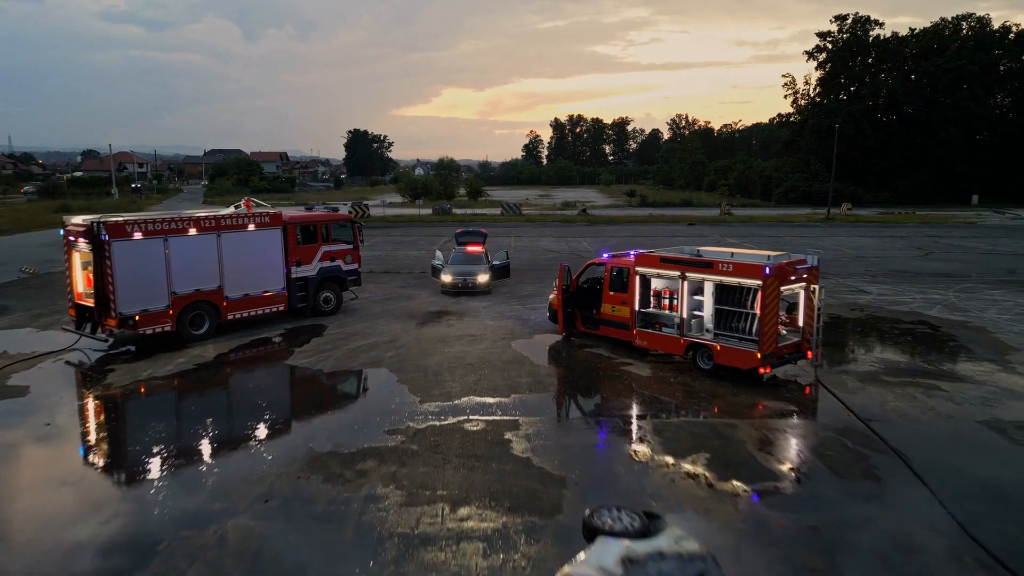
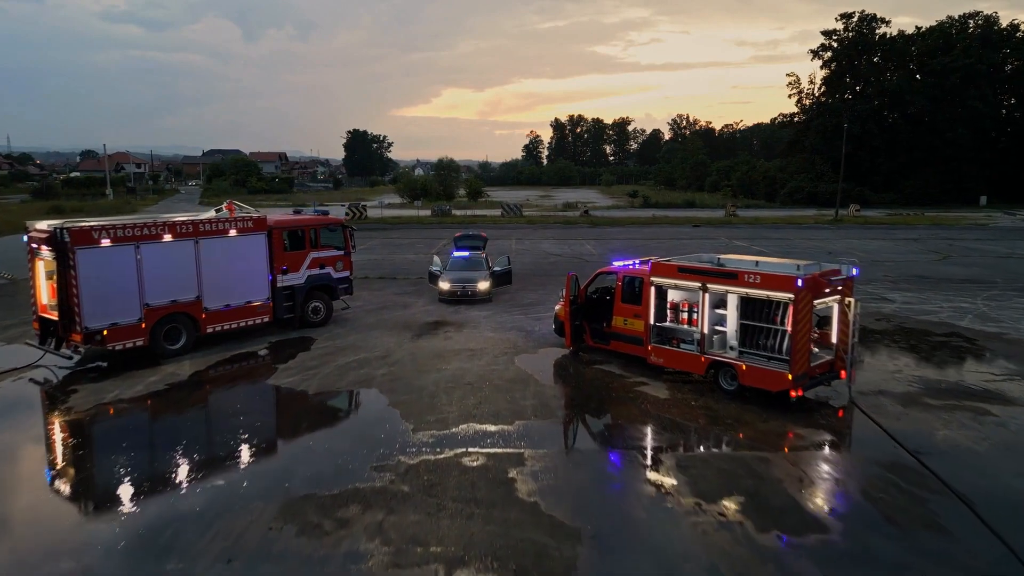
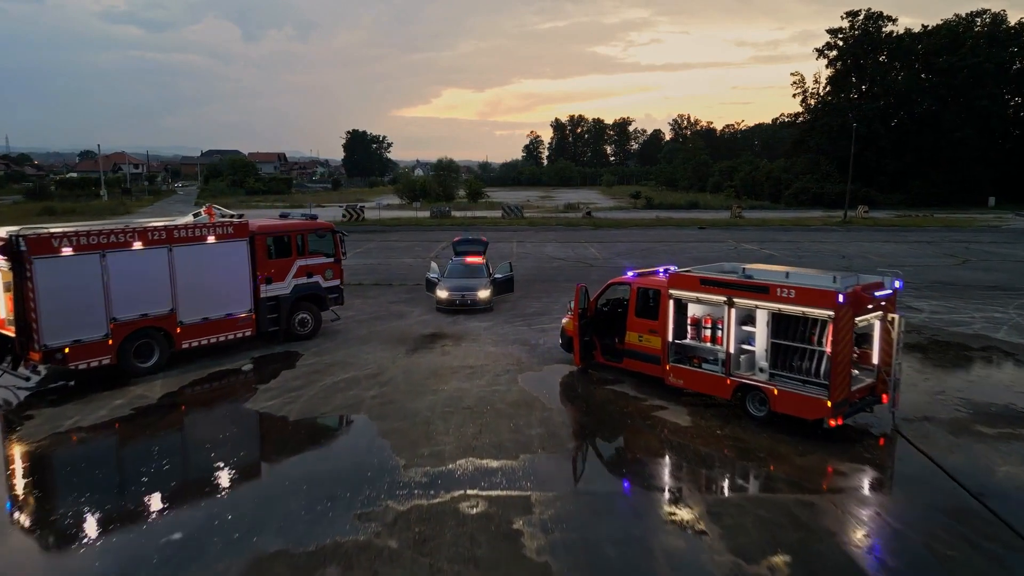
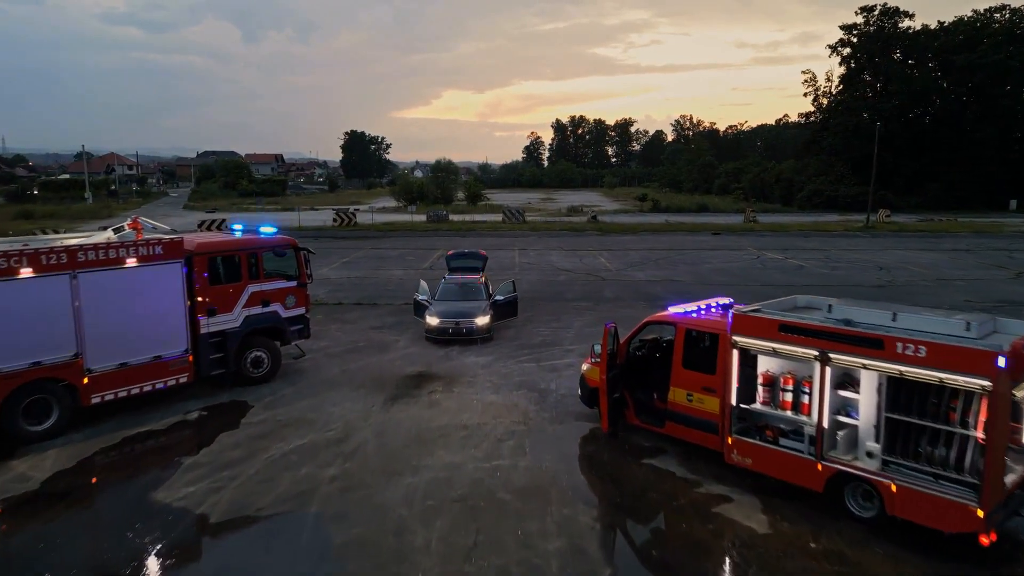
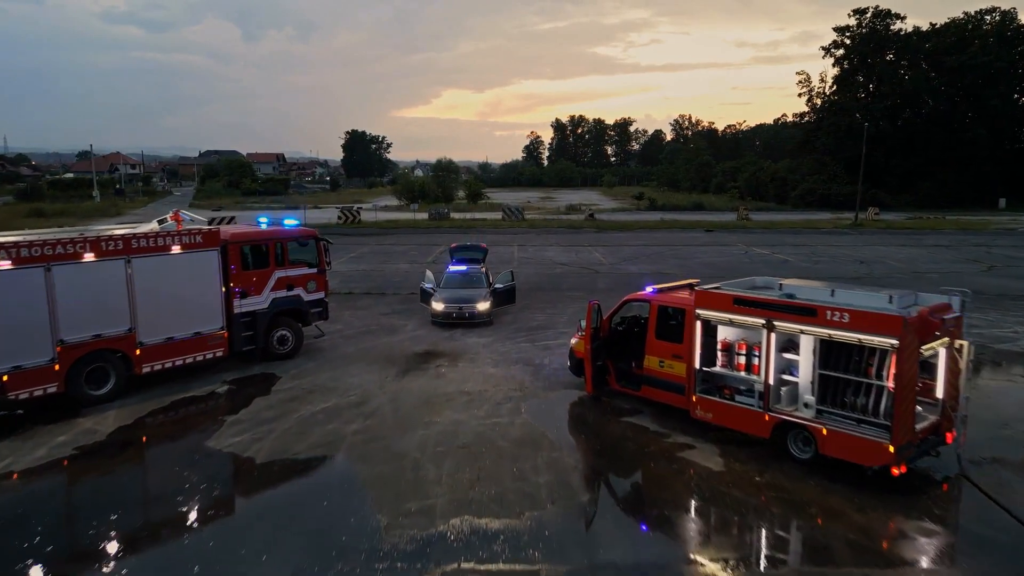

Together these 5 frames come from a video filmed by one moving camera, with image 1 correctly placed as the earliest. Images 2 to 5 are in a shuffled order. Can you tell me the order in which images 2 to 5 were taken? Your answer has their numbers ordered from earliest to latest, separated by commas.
2, 3, 5, 4
